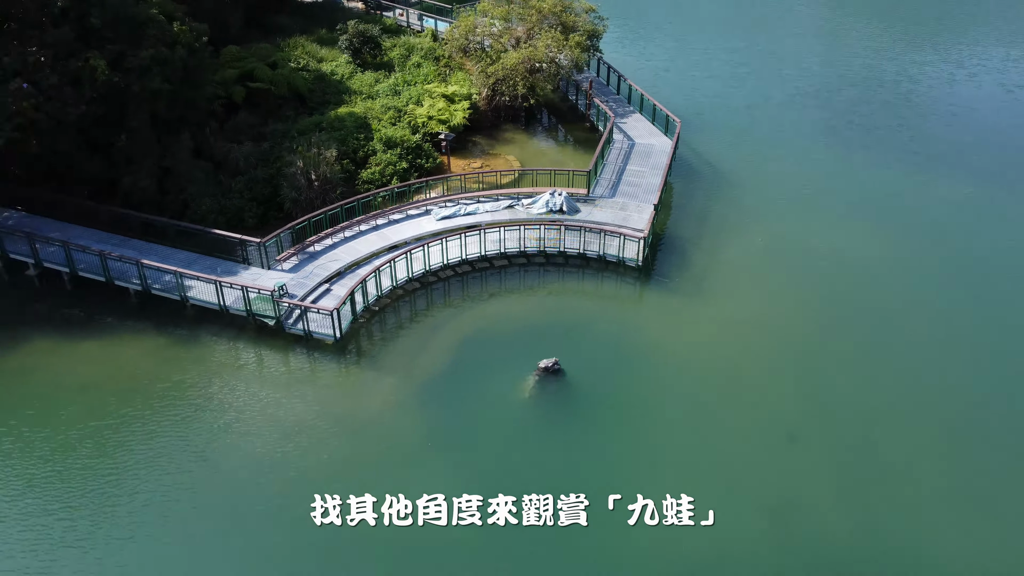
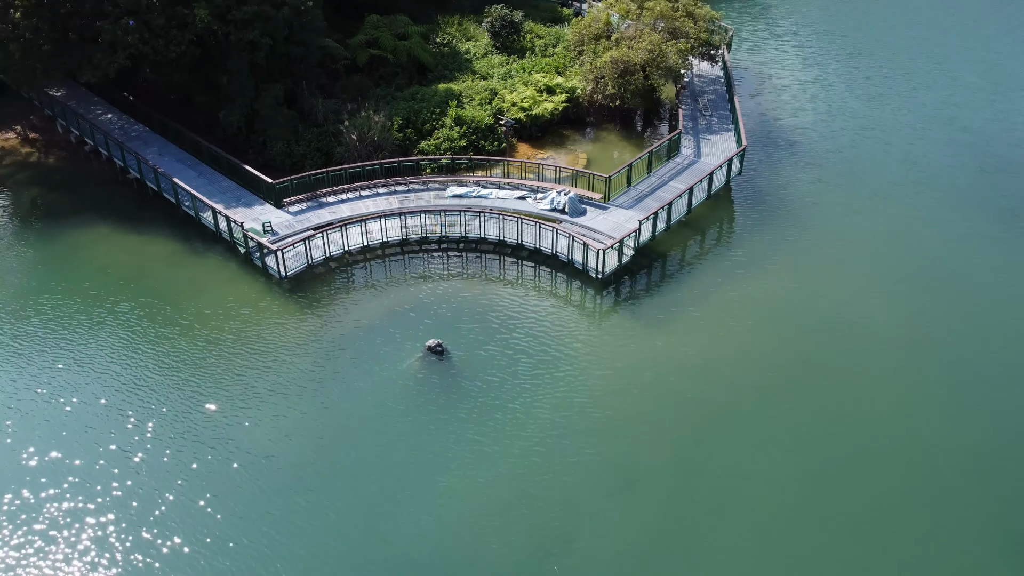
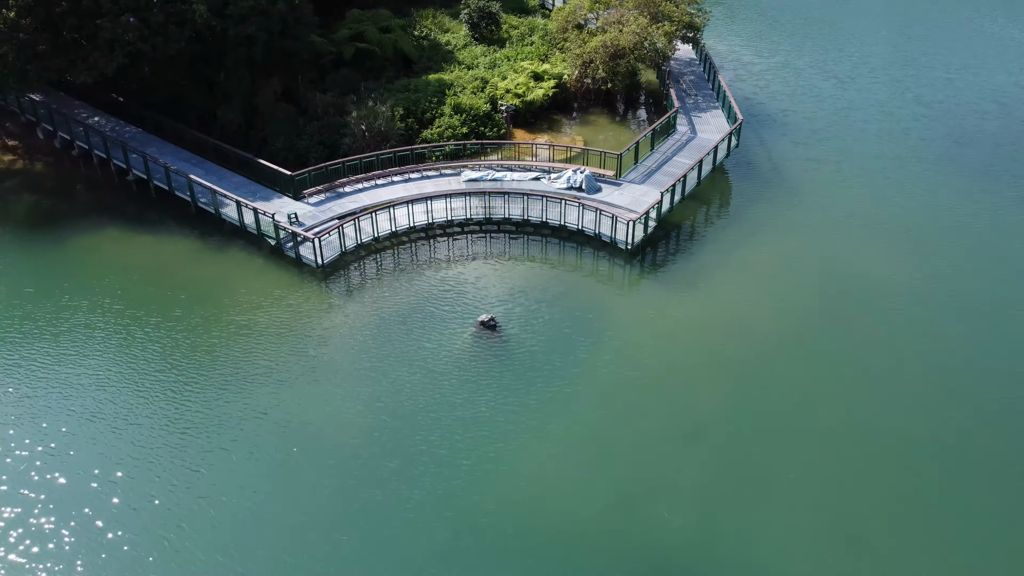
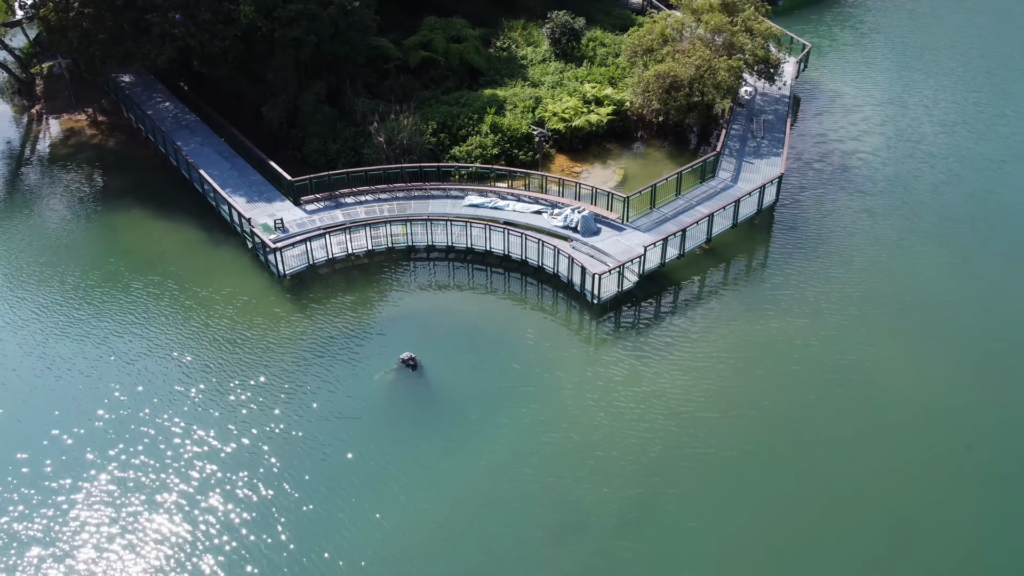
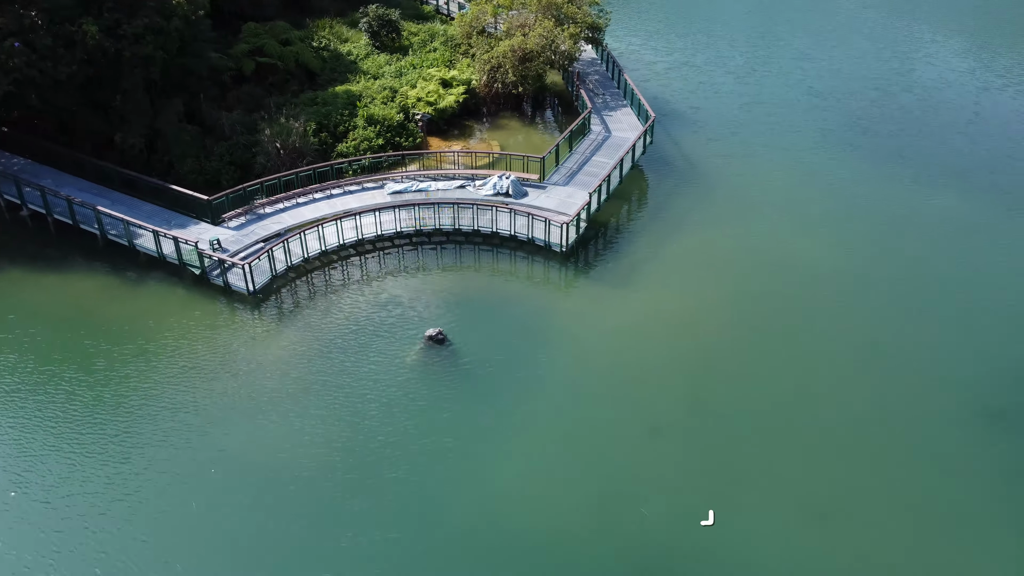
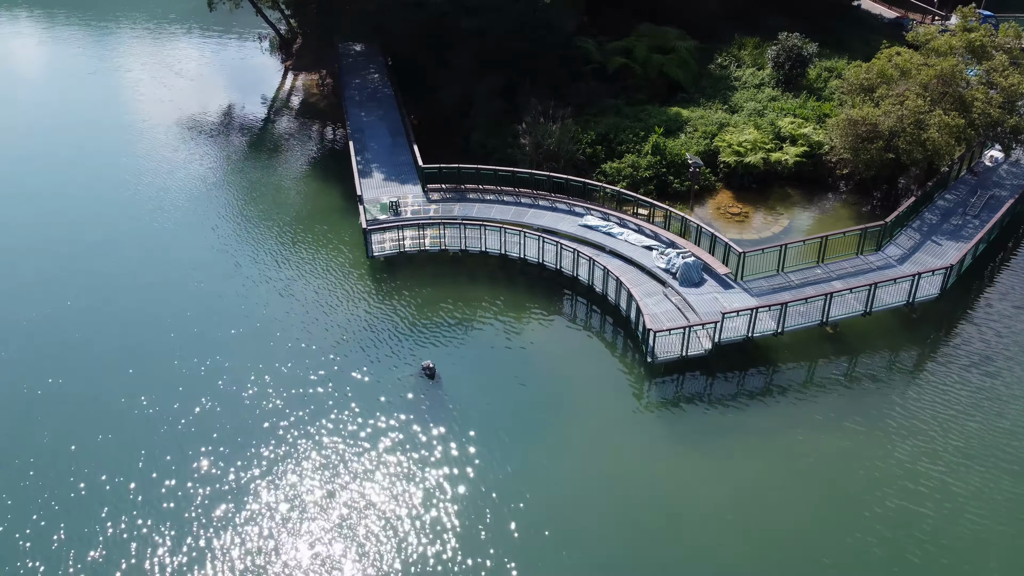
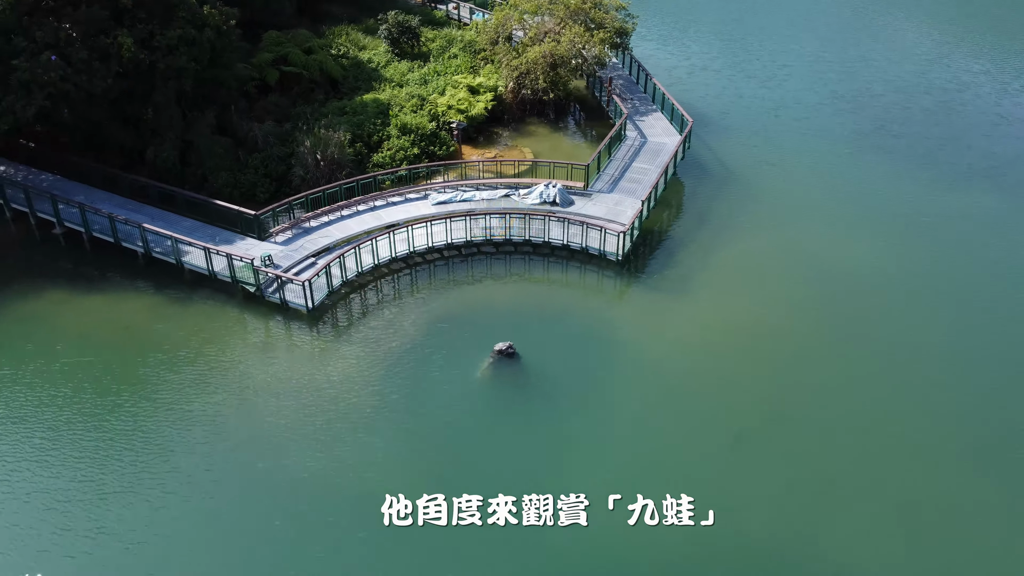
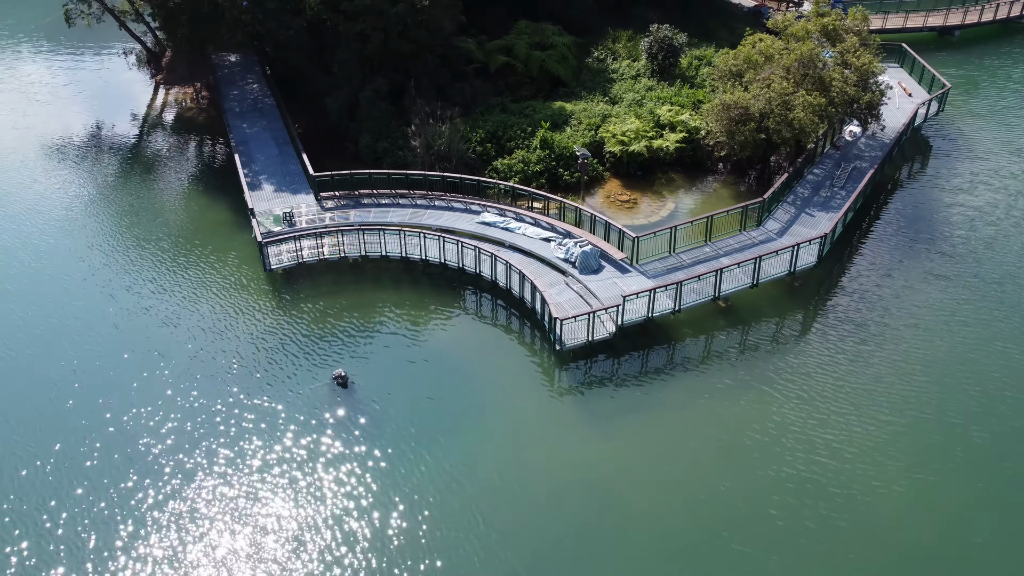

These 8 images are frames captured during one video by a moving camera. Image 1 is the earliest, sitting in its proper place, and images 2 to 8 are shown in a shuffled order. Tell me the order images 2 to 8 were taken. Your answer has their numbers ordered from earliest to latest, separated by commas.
7, 5, 3, 2, 4, 8, 6
